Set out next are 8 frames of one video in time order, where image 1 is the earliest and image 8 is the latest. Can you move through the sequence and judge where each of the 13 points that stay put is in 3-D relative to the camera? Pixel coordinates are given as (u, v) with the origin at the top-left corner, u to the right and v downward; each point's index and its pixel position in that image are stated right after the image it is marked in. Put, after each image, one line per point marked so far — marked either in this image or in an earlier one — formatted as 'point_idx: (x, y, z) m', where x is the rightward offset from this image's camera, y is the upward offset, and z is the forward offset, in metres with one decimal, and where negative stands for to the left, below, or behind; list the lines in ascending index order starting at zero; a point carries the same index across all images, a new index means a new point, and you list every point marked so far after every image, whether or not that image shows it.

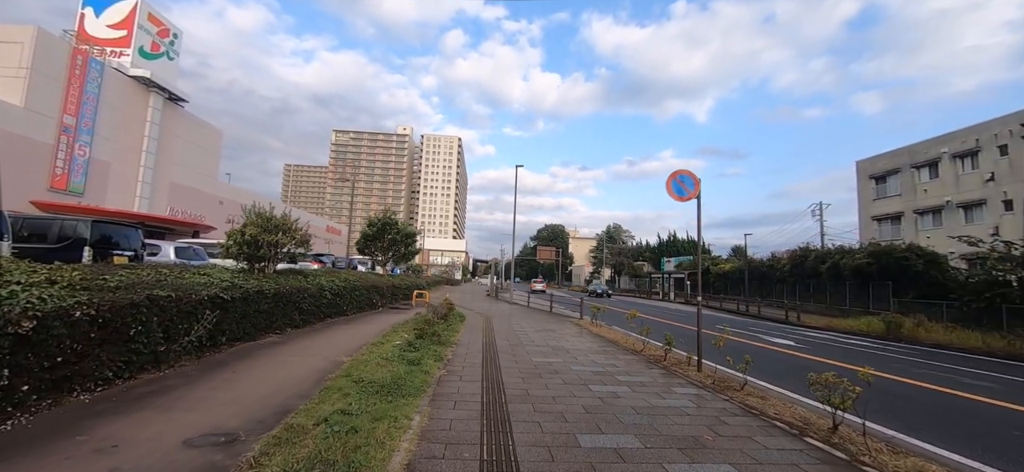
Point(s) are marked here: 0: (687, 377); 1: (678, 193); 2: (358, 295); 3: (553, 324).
0: (+3.3, -2.7, +7.5) m
1: (+3.4, +0.9, +8.3) m
2: (-5.8, -2.2, +15.2) m
3: (+1.6, -3.3, +14.9) m
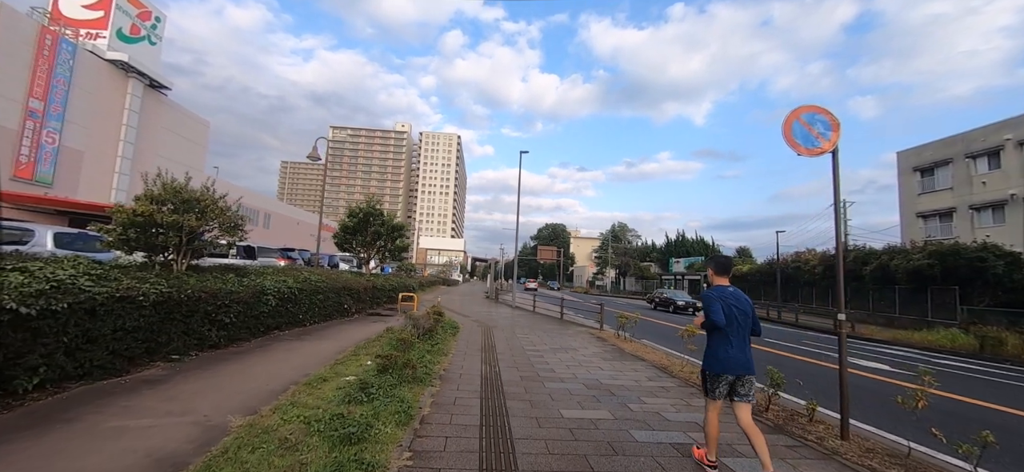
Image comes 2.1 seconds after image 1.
0: (+3.5, -2.4, +4.3) m
1: (+3.6, +1.2, +5.1) m
2: (-5.6, -1.9, +12.0) m
3: (+1.8, -3.0, +11.7) m
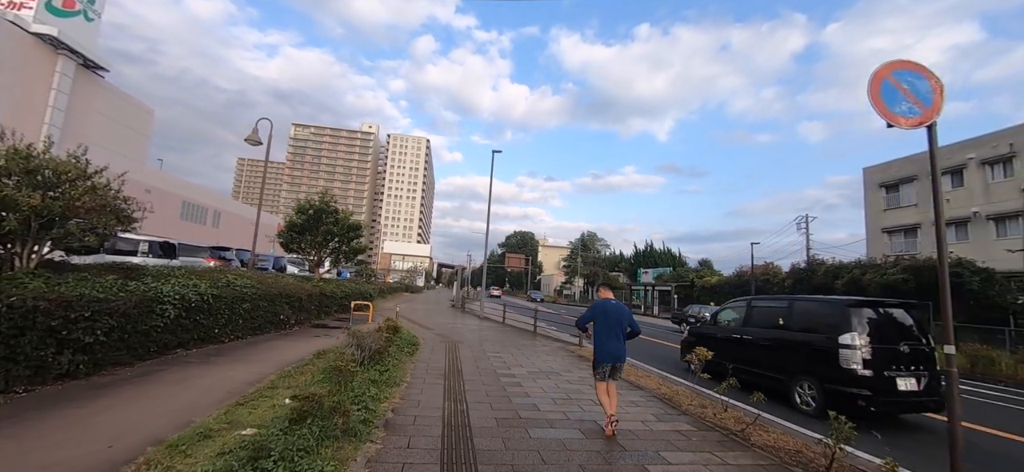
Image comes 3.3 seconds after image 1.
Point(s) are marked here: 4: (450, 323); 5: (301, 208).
0: (+3.3, -2.4, +2.9) m
1: (+3.5, +1.2, +3.7) m
2: (-6.3, -1.8, +9.8) m
3: (+1.0, -3.1, +10.1) m
4: (-2.7, -3.8, +17.5) m
5: (-8.9, +1.2, +17.0) m
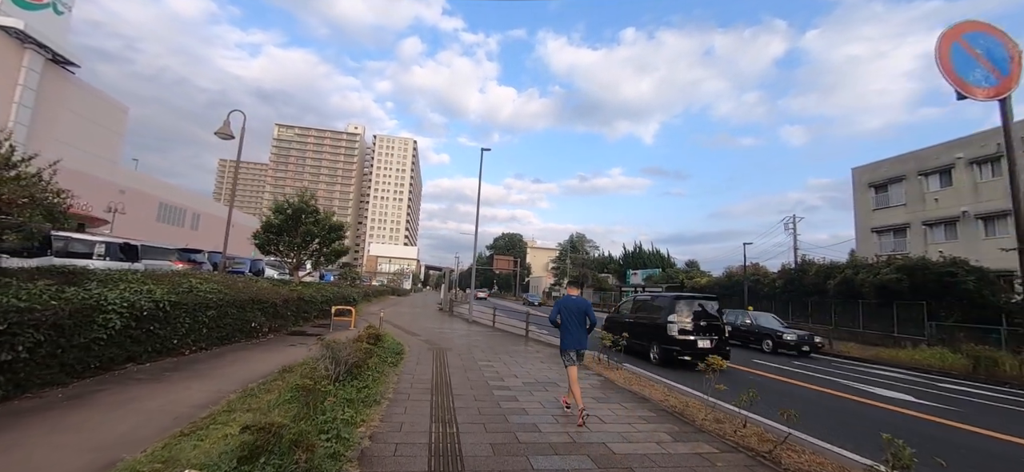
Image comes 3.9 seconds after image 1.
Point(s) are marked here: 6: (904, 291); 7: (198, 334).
0: (+3.4, -2.3, +2.3) m
1: (+3.5, +1.3, +3.1) m
2: (-6.5, -1.8, +8.9) m
3: (+0.9, -3.1, +9.4) m
4: (-3.1, -3.8, +16.7) m
5: (-9.3, +1.1, +16.0) m
6: (+18.6, -2.6, +19.0) m
7: (-6.4, -2.0, +8.2) m
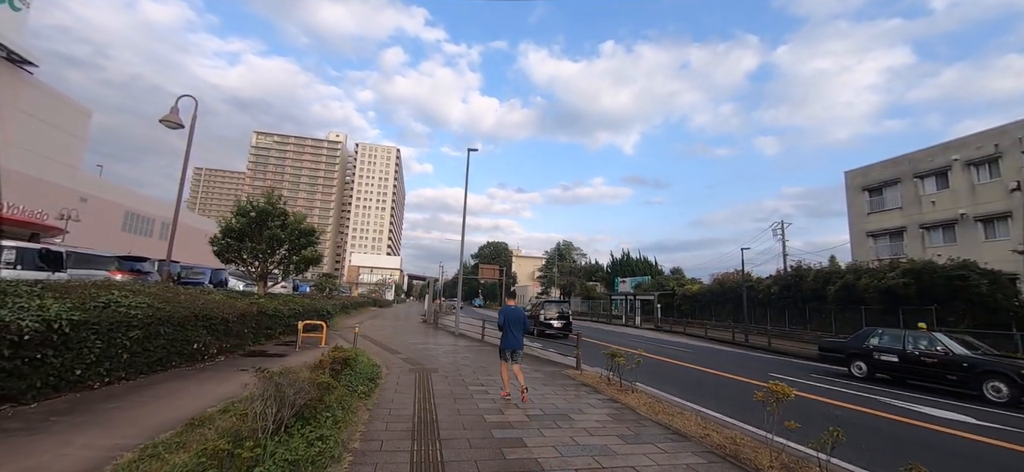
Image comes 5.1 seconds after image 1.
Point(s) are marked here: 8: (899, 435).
0: (+3.6, -2.1, +0.9) m
1: (+3.7, +1.4, +1.9) m
2: (-6.5, -1.8, +7.2) m
3: (+0.8, -3.1, +7.9) m
4: (-3.4, -4.0, +15.1) m
5: (-9.6, +0.9, +14.3) m
6: (+18.1, -2.7, +18.2) m
7: (-6.4, -2.0, +6.5) m
8: (+6.0, -3.2, +6.3) m
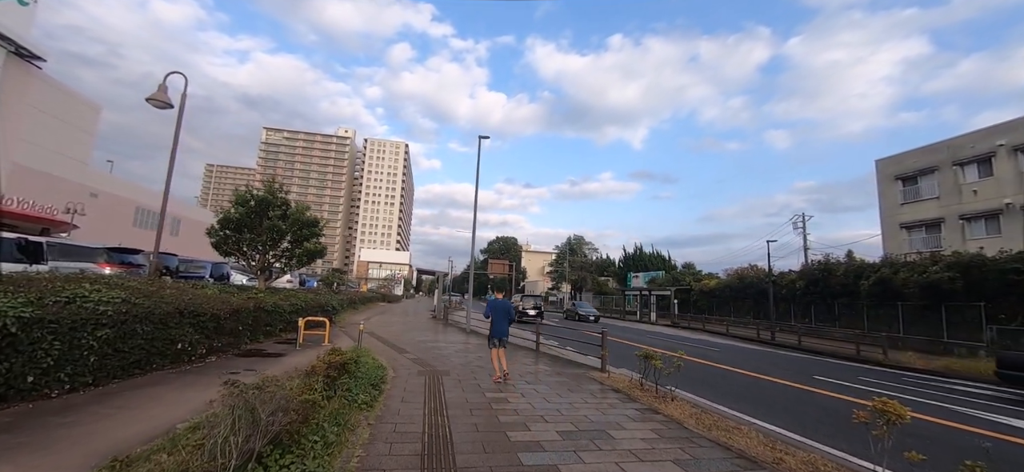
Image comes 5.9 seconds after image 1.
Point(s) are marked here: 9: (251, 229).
0: (+3.9, -1.9, -0.1) m
1: (+4.0, +1.6, +0.8) m
2: (-6.1, -1.6, +6.3) m
3: (+1.2, -2.8, +6.9) m
4: (-2.9, -3.7, +14.2) m
5: (-9.1, +1.2, +13.4) m
6: (+18.7, -2.3, +16.9) m
7: (-6.1, -1.8, +5.7) m
8: (+6.4, -3.0, +5.2) m
9: (-8.8, +0.2, +13.6) m
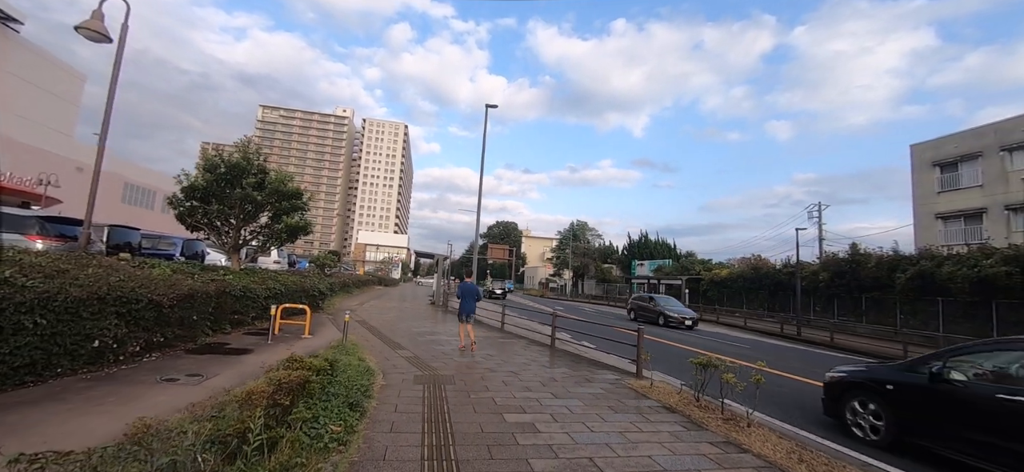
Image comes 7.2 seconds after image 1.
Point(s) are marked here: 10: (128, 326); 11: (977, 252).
0: (+4.3, -1.9, -1.9) m
1: (+4.4, +1.7, -1.1) m
2: (-5.8, -1.1, +4.5) m
3: (+1.6, -2.4, +5.2) m
4: (-2.6, -3.0, +12.5) m
5: (-8.7, +2.0, +11.5) m
6: (+19.1, -2.0, +15.2) m
7: (-5.7, -1.3, +3.8) m
8: (+6.8, -2.8, +3.5) m
9: (-8.4, +1.0, +11.7) m
10: (-5.9, -1.4, +6.3) m
11: (+19.5, -0.7, +16.8) m
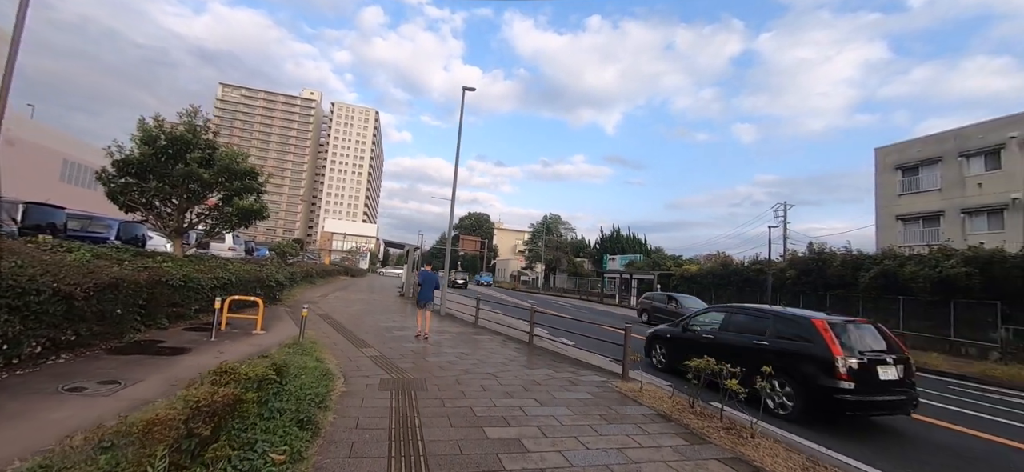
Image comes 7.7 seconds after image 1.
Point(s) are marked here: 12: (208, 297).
0: (+4.6, -2.0, -2.2) m
1: (+4.8, +1.6, -1.5) m
2: (-5.9, -0.8, +3.4) m
3: (+1.4, -2.3, +4.6) m
4: (-3.3, -2.6, +11.6) m
5: (-9.2, +2.5, +10.1) m
6: (+18.1, -2.1, +15.8) m
7: (-5.8, -1.1, +2.7) m
8: (+6.7, -2.8, +3.3) m
9: (-9.0, +1.5, +10.3) m
10: (-6.2, -1.1, +5.1) m
11: (+18.5, -0.8, +17.5) m
12: (-7.1, -1.4, +9.5) m
